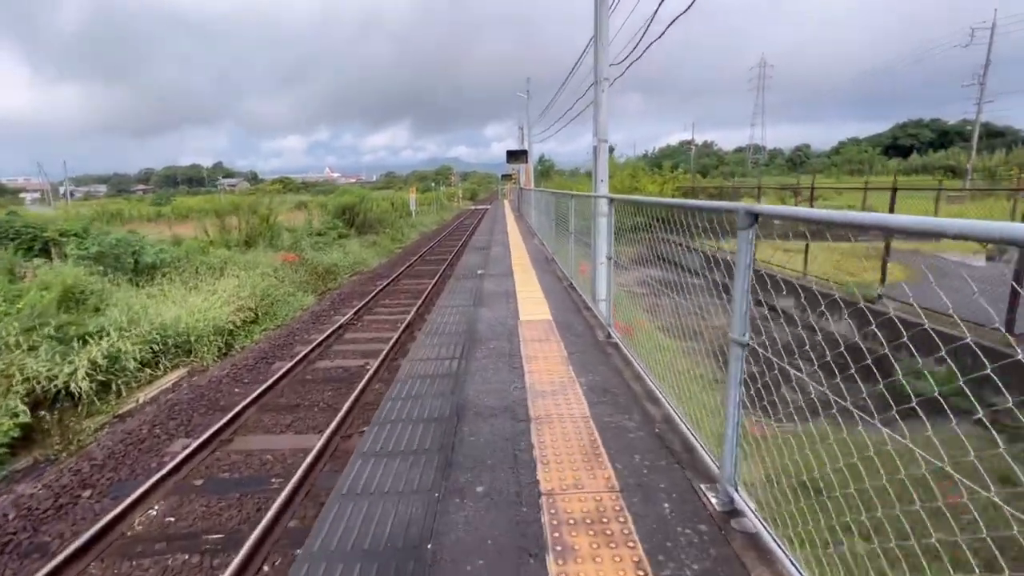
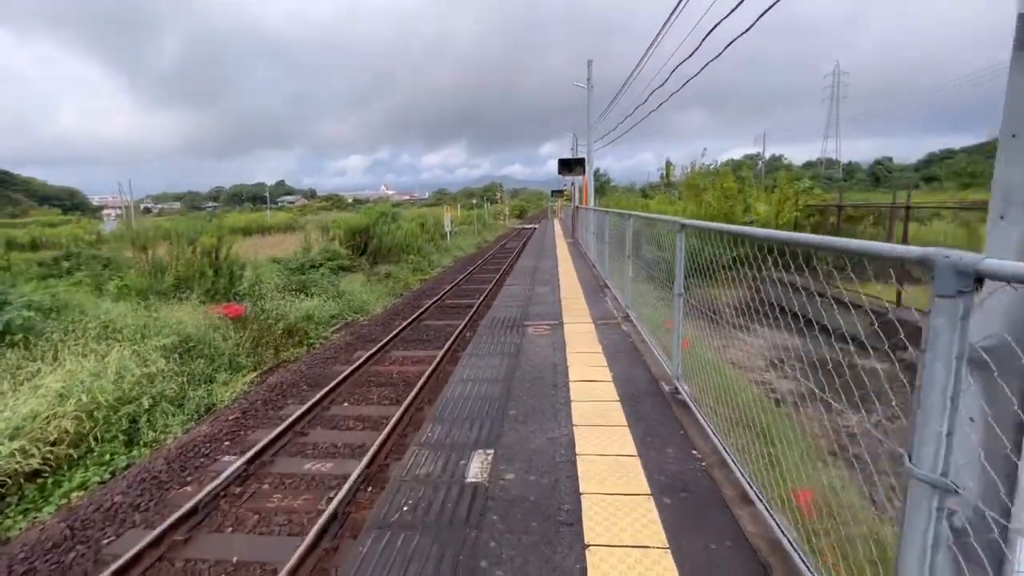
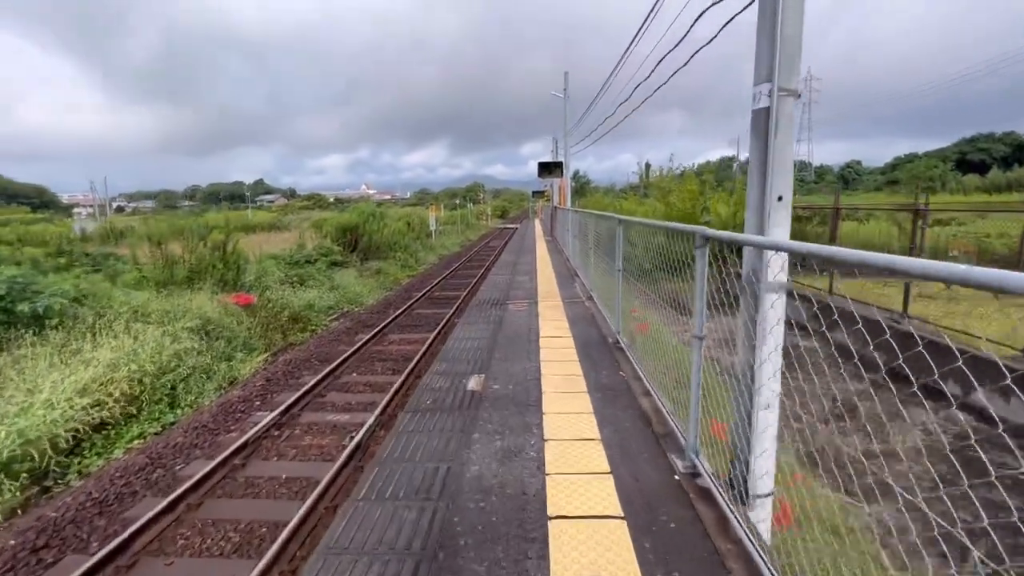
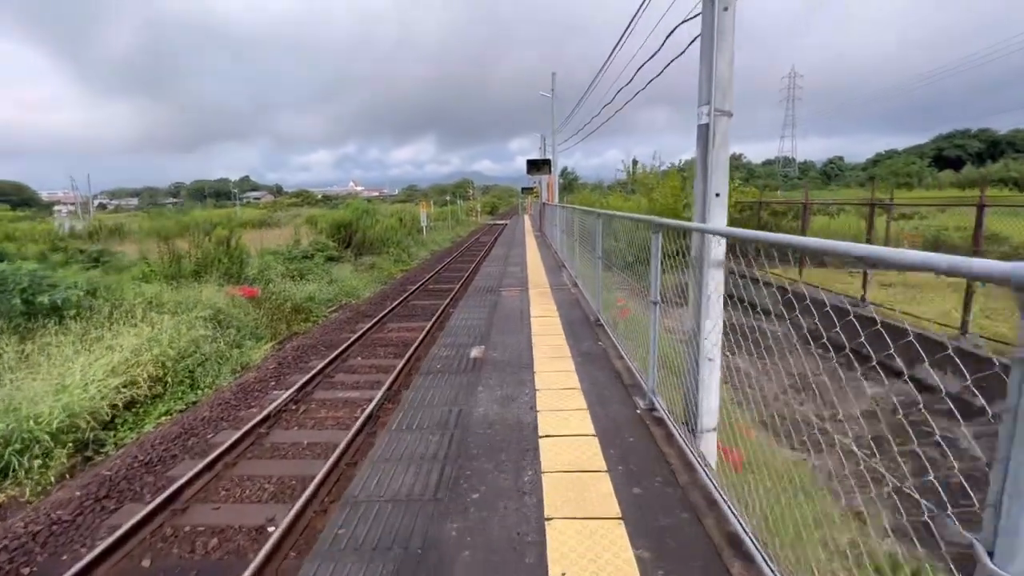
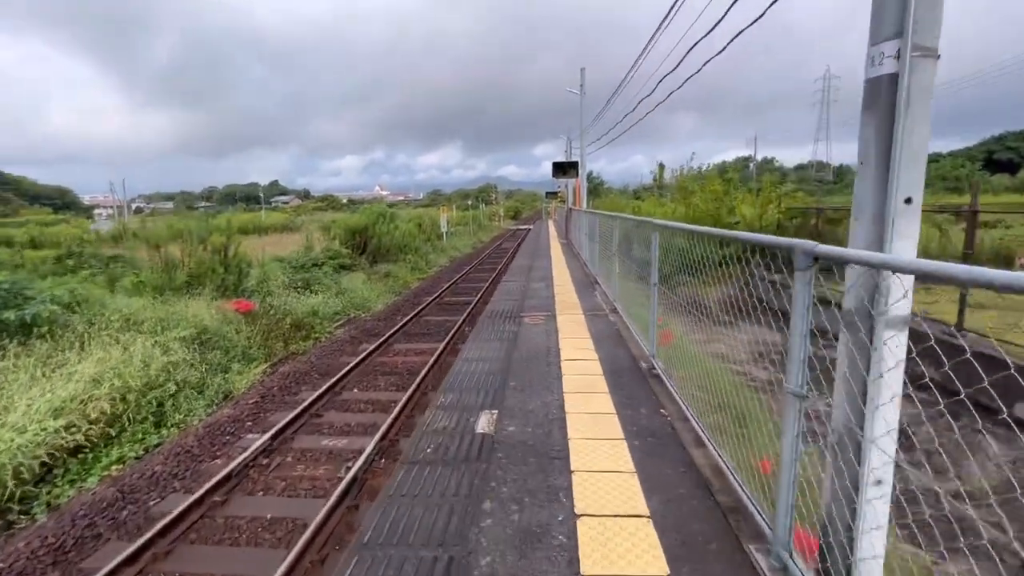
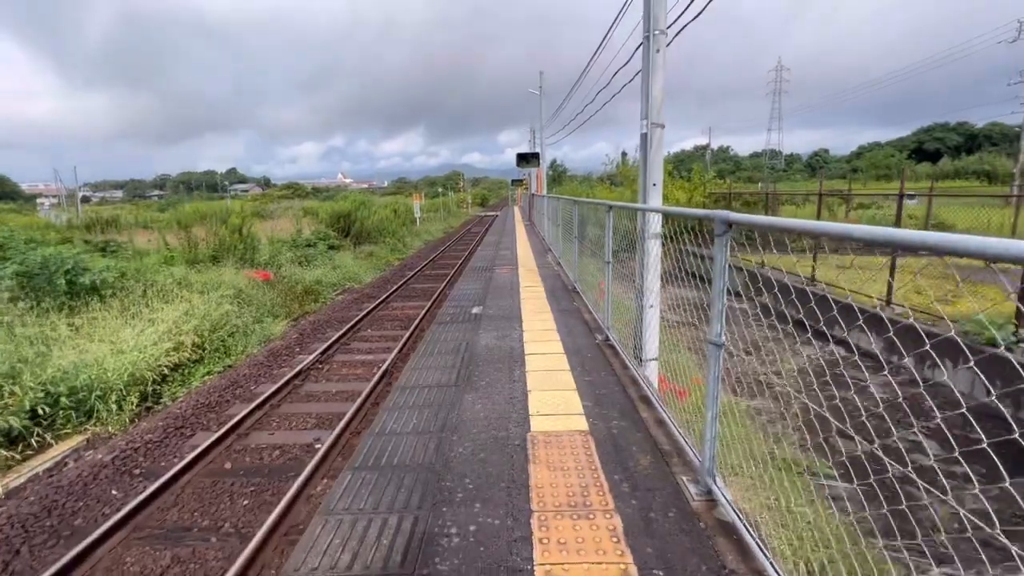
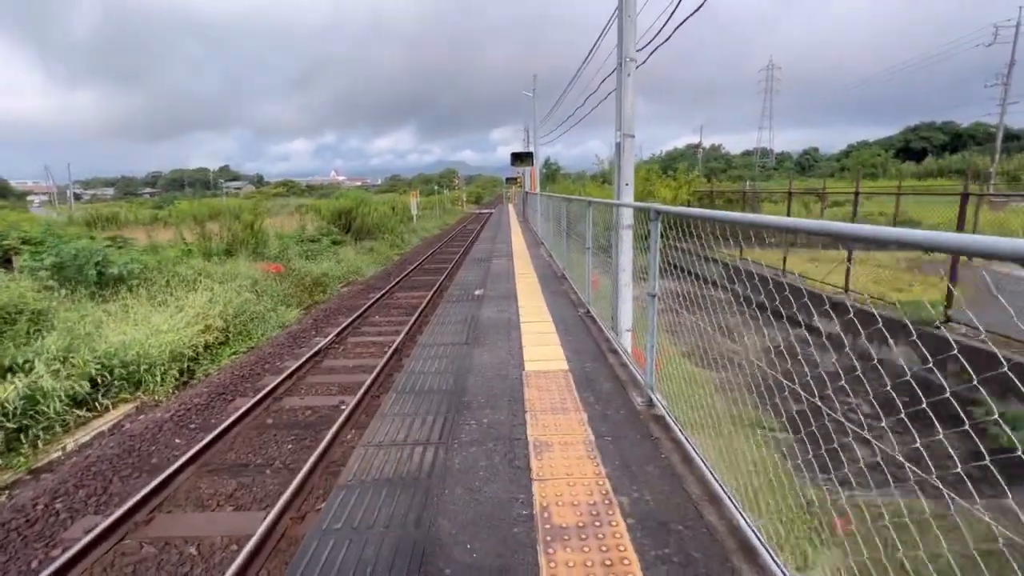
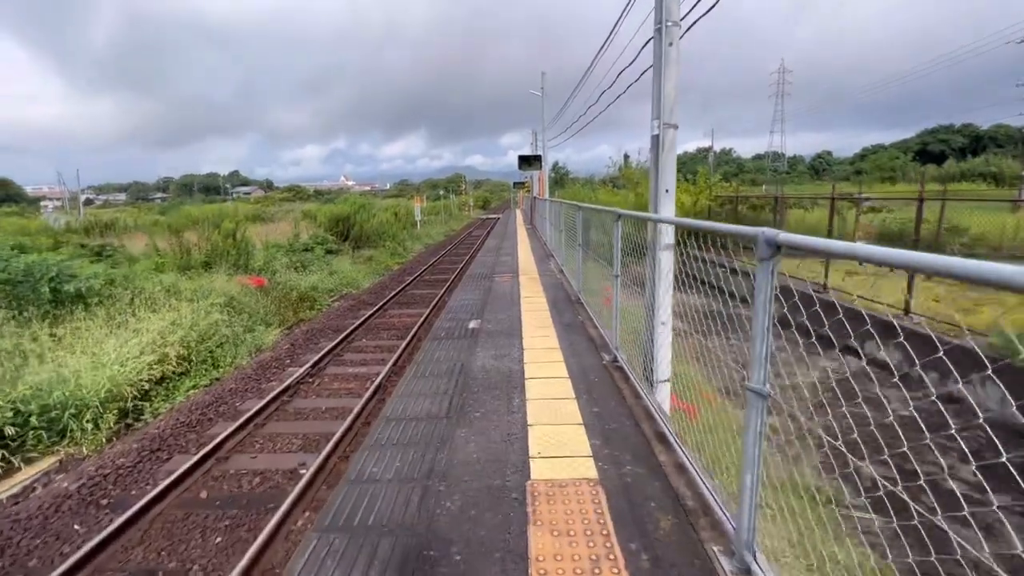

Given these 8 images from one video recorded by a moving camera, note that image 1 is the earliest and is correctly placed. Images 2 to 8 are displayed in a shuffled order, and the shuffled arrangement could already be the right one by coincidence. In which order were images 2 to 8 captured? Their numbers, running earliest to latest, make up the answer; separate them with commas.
7, 6, 8, 4, 3, 5, 2
